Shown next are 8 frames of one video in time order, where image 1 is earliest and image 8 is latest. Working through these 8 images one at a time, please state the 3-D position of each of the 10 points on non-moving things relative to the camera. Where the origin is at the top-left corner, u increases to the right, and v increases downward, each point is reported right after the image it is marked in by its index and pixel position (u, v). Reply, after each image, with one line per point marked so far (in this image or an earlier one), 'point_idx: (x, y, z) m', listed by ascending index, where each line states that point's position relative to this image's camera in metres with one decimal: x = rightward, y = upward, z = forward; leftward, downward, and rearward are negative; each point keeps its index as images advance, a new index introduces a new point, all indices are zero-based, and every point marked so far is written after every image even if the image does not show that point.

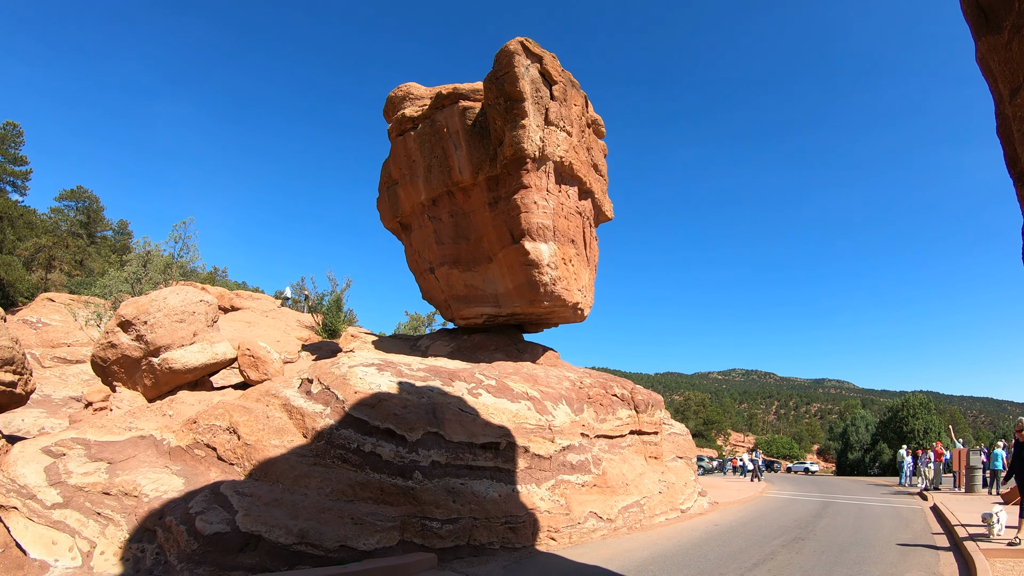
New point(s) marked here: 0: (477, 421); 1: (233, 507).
0: (-0.2, -2.0, +7.8) m
1: (-3.2, -2.6, +6.1) m
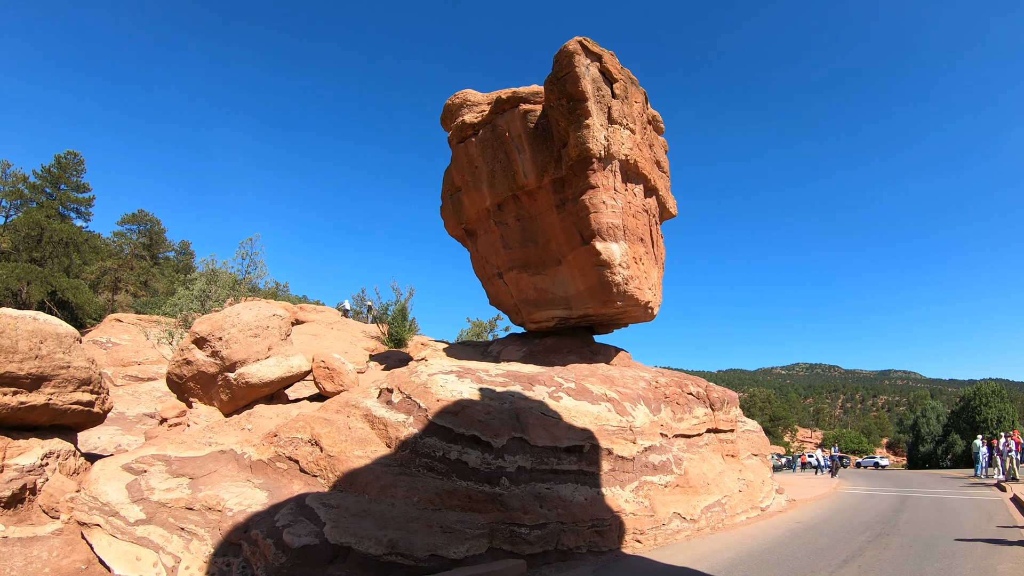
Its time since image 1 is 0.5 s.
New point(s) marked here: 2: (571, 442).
0: (+0.9, -1.9, +7.5) m
1: (-2.1, -2.7, +6.0) m
2: (+1.1, -2.2, +7.4) m
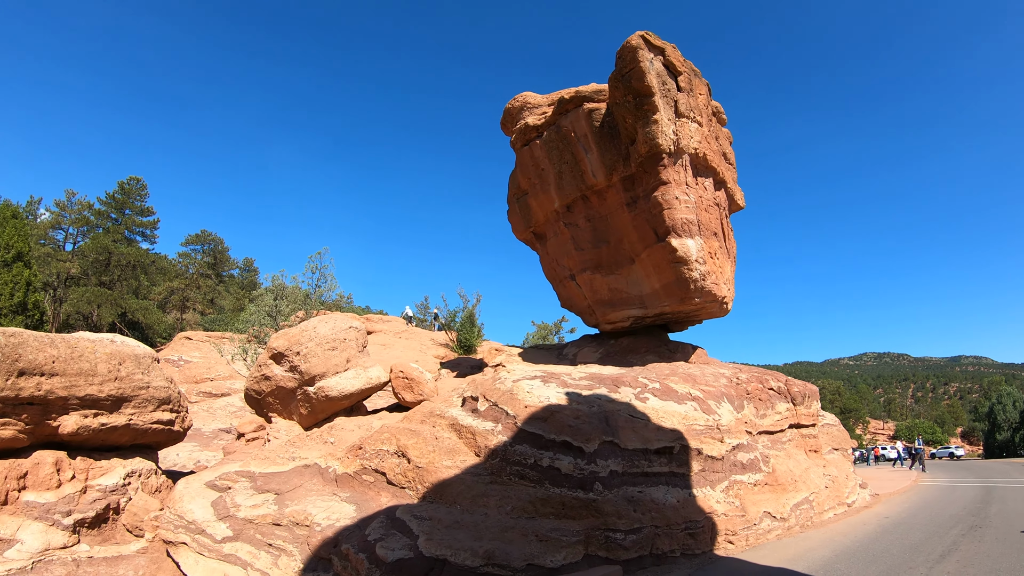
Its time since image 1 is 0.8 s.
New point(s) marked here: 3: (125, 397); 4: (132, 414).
0: (+2.0, -1.8, +7.3) m
1: (-1.1, -2.7, +5.8) m
2: (+2.2, -2.1, +7.2) m
3: (-5.2, -1.5, +7.0) m
4: (-5.2, -1.7, +7.1) m
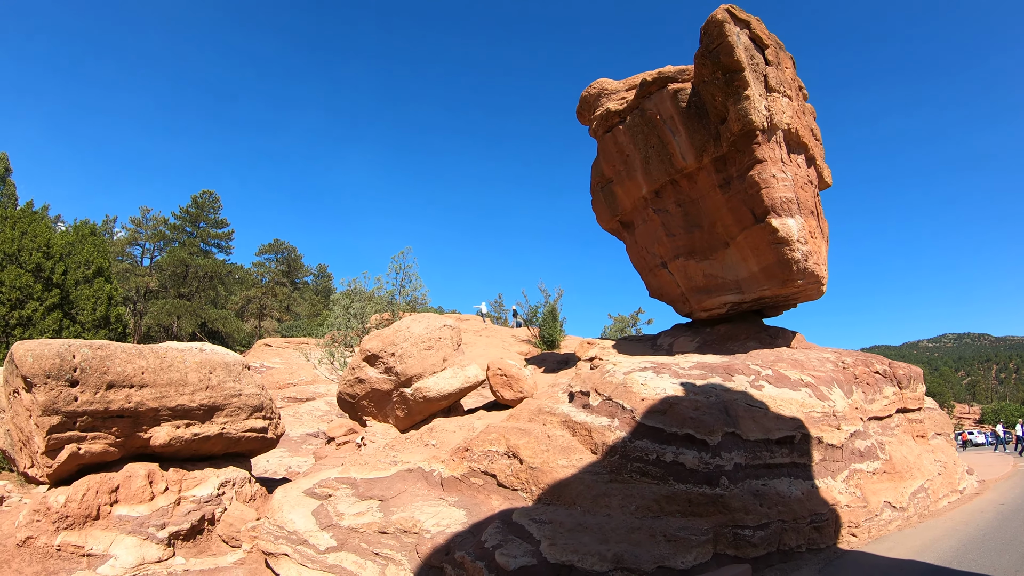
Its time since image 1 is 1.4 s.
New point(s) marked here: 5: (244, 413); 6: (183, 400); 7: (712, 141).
0: (+3.3, -1.6, +6.9) m
1: (+0.3, -2.7, +5.6) m
2: (+3.5, -1.9, +6.8) m
3: (-3.9, -1.6, +6.9) m
4: (-3.9, -1.8, +7.0) m
5: (-3.7, -1.7, +7.2) m
6: (-4.1, -1.4, +6.6) m
7: (+3.7, +3.0, +10.1) m
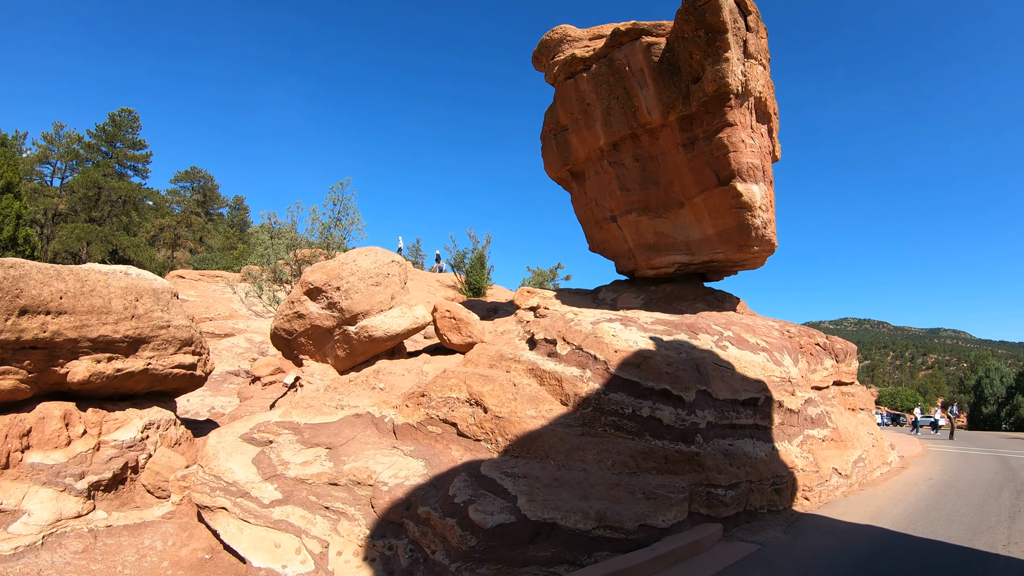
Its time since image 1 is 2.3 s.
0: (+2.9, -1.2, +6.9) m
1: (0.0, -2.0, +5.2) m
2: (+3.1, -1.4, +6.8) m
3: (-4.2, -0.6, +6.0) m
4: (-4.2, -0.8, +6.1) m
5: (-4.1, -0.7, +6.3) m
6: (-4.4, -0.5, +5.6) m
7: (+3.2, +3.6, +10.0) m
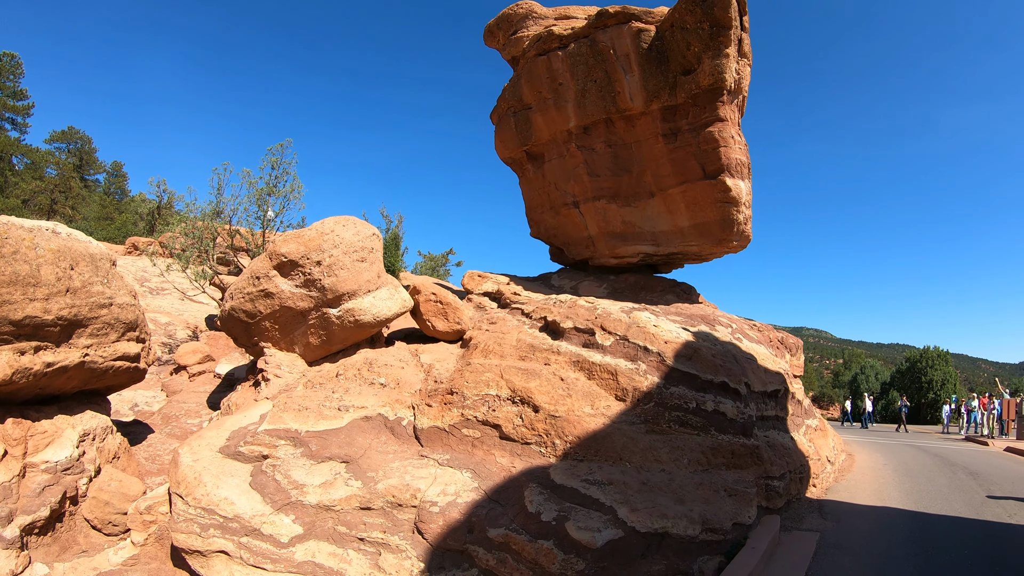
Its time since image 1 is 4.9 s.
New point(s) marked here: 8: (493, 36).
0: (+3.2, -1.0, +6.9) m
1: (+0.8, -1.9, +4.5) m
2: (+3.4, -1.3, +6.8) m
3: (-3.4, -0.3, +4.2) m
4: (-3.4, -0.5, +4.3) m
5: (-3.4, -0.4, +4.5) m
6: (-3.5, -0.1, +3.8) m
7: (+2.9, +3.7, +9.9) m
8: (-0.6, +6.4, +13.1) m
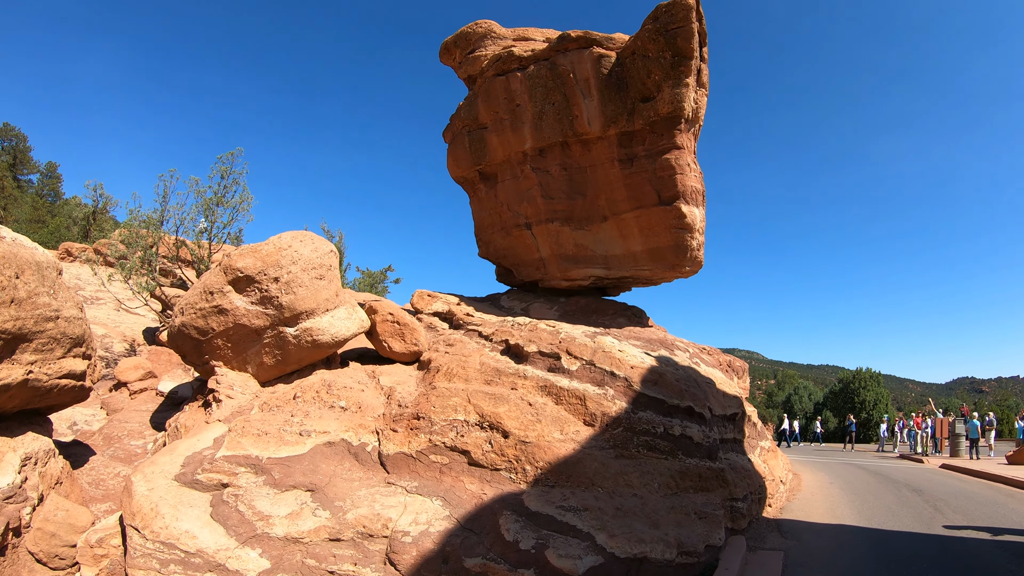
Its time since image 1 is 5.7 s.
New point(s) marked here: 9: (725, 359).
0: (+2.8, -1.4, +7.1) m
1: (+0.6, -2.1, +4.5) m
2: (+3.0, -1.6, +7.1) m
3: (-3.5, -0.4, +3.8) m
4: (-3.6, -0.6, +3.9) m
5: (-3.5, -0.5, +4.1) m
6: (-3.5, -0.2, +3.4) m
7: (+2.2, +3.3, +10.2) m
8: (-1.6, +5.9, +13.2) m
9: (+4.2, -1.4, +10.0) m
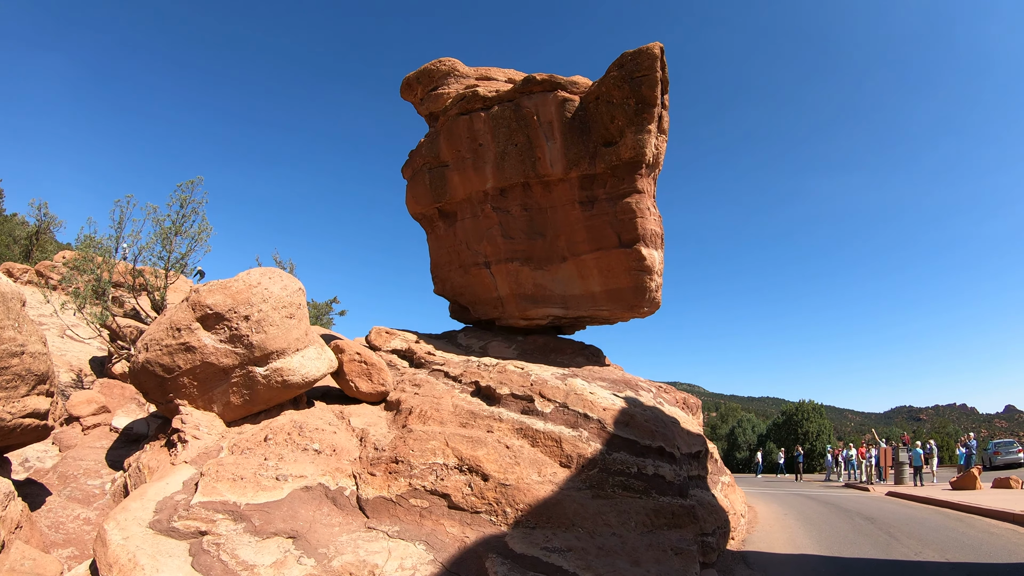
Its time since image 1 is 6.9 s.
0: (+2.4, -1.9, +7.4) m
1: (+0.5, -2.4, +4.5) m
2: (+2.6, -2.2, +7.4) m
3: (-3.5, -0.7, +3.5) m
4: (-3.6, -0.9, +3.6) m
5: (-3.6, -0.8, +3.9) m
6: (-3.5, -0.5, +3.2) m
7: (+1.6, +2.6, +10.7) m
8: (-2.5, +5.0, +13.5) m
9: (+3.5, -2.1, +10.5) m
